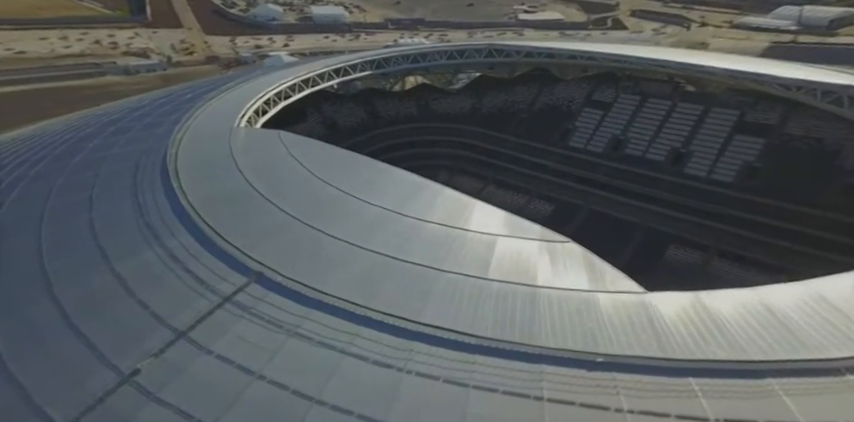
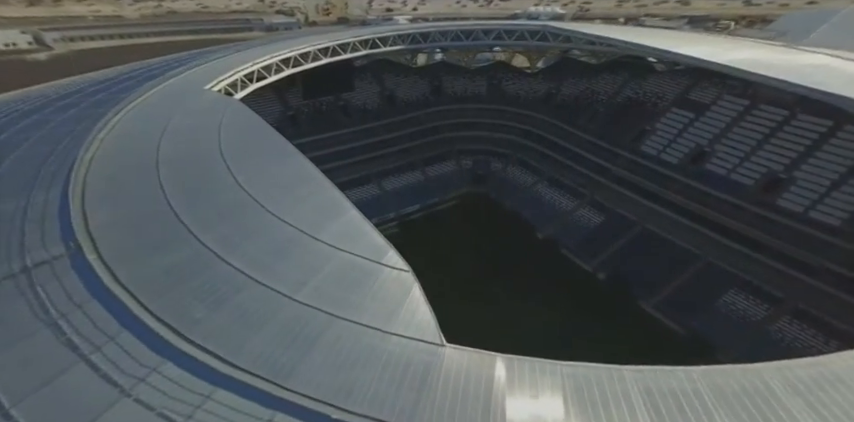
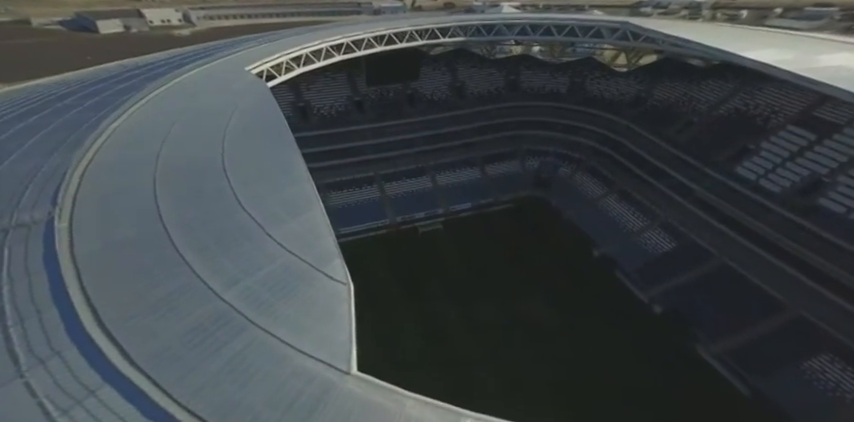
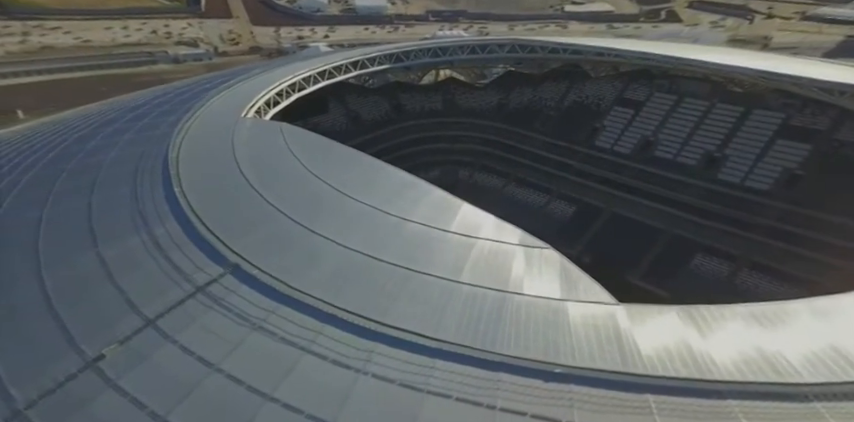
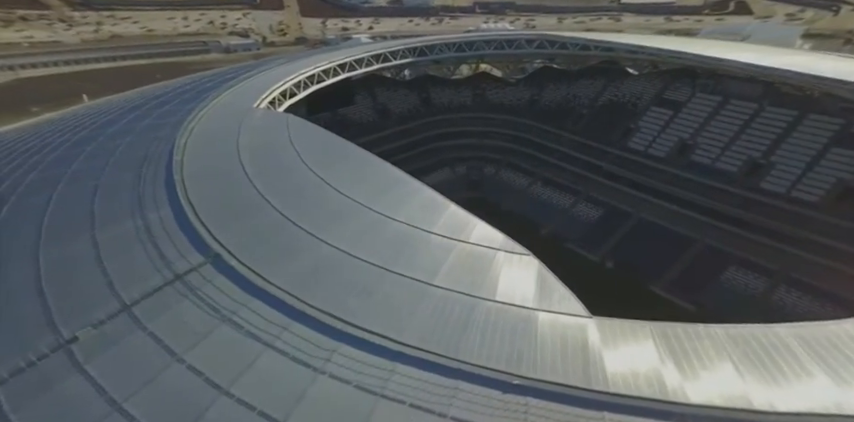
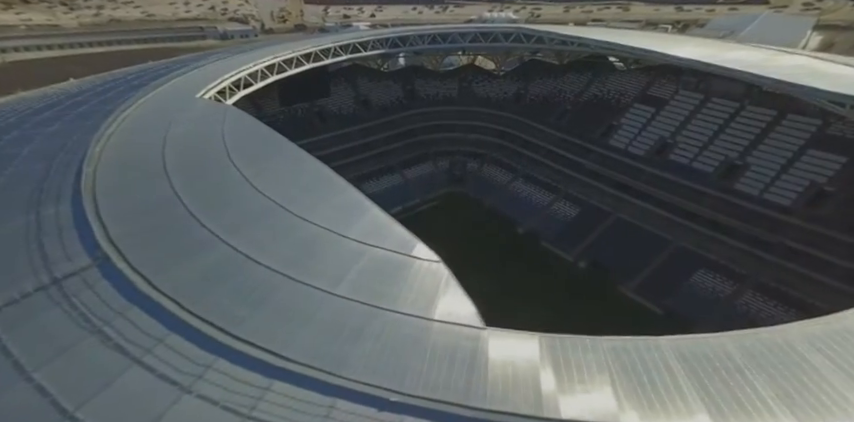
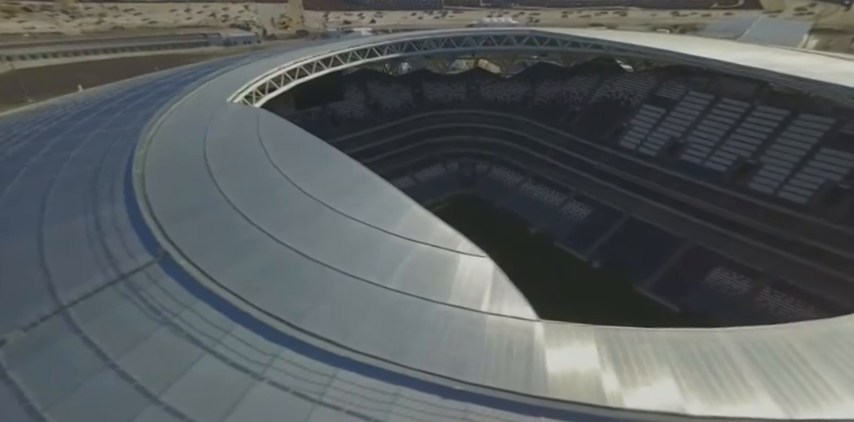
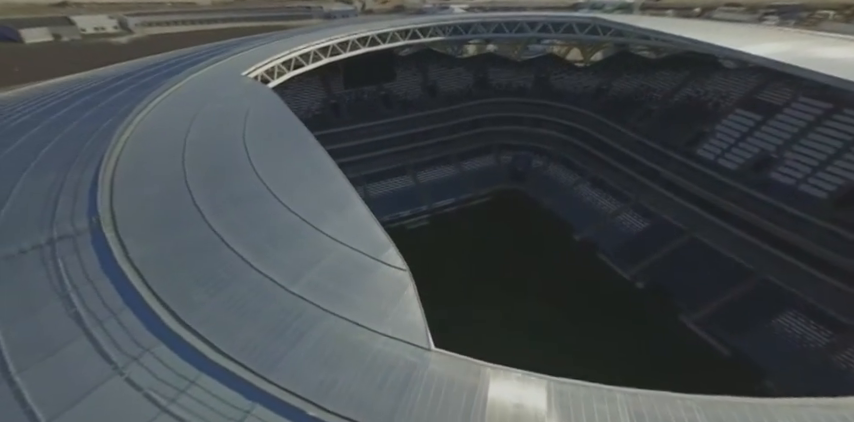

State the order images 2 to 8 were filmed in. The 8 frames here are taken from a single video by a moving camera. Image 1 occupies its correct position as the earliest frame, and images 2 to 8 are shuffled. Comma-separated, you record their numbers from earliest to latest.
4, 5, 7, 6, 2, 8, 3
